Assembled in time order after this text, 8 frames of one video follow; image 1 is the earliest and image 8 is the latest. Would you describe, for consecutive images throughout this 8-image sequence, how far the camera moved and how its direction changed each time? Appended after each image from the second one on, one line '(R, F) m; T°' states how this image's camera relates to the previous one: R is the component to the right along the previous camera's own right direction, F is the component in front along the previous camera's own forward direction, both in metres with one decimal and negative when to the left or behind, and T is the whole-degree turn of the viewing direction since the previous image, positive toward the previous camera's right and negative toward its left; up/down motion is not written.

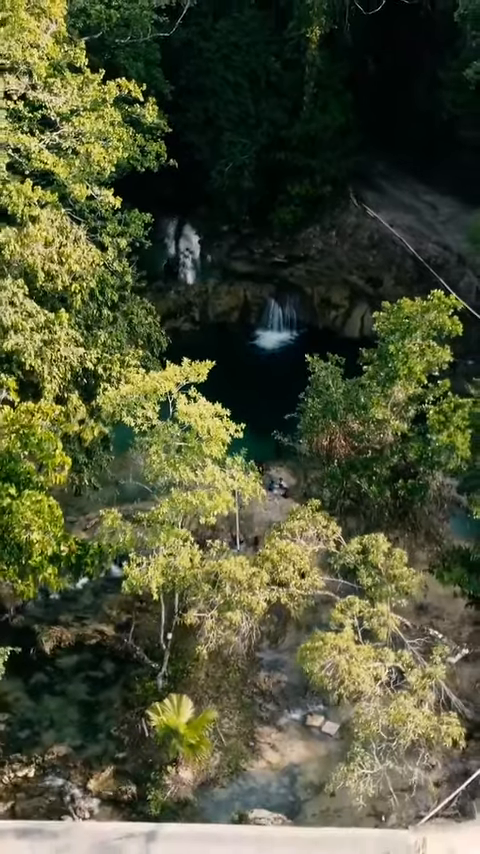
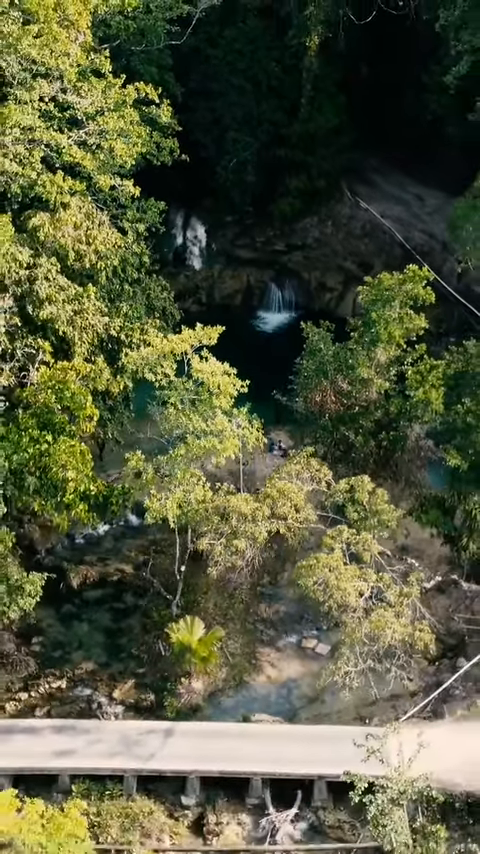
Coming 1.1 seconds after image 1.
(-0.1, -1.8) m; 0°
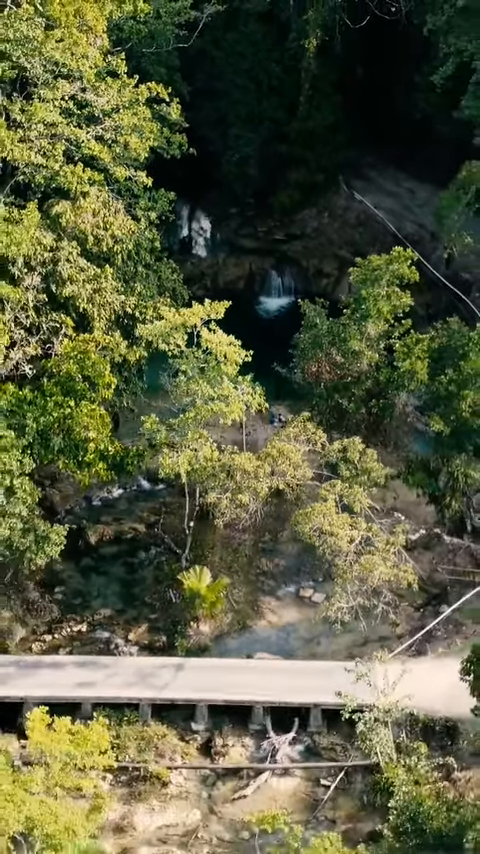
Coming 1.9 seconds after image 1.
(-0.1, -1.4) m; 0°
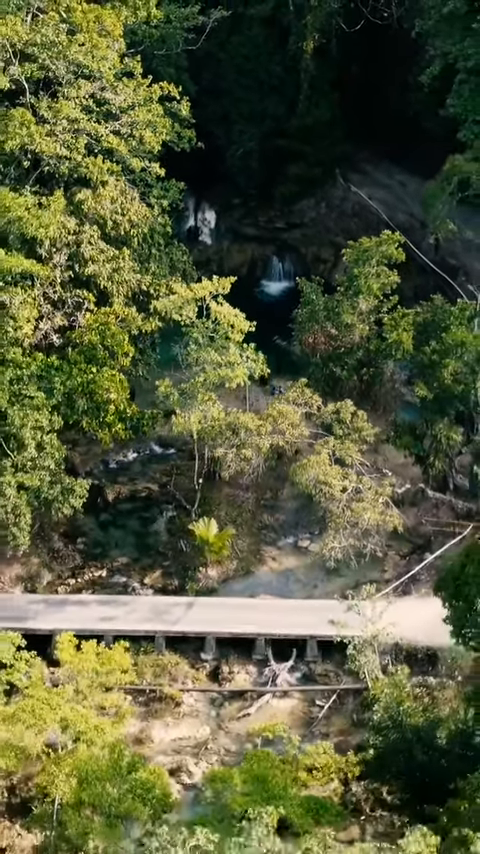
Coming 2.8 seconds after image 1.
(-0.1, -1.7) m; 0°
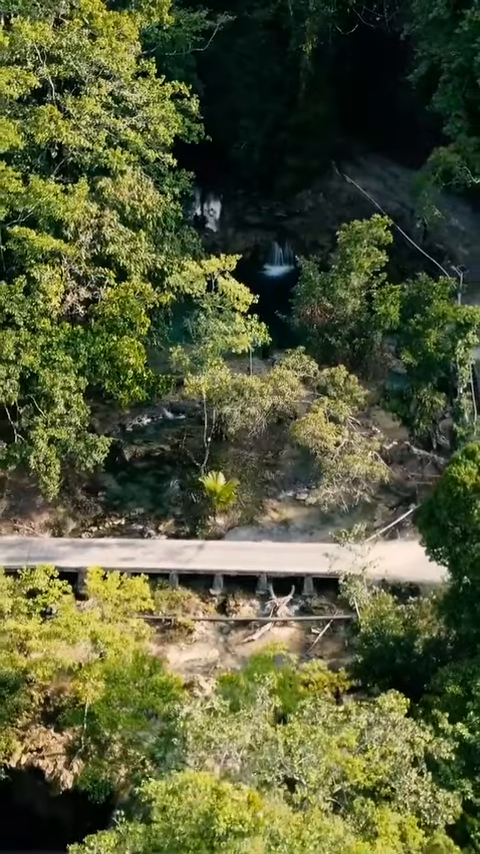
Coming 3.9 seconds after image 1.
(-0.1, -2.0) m; 0°
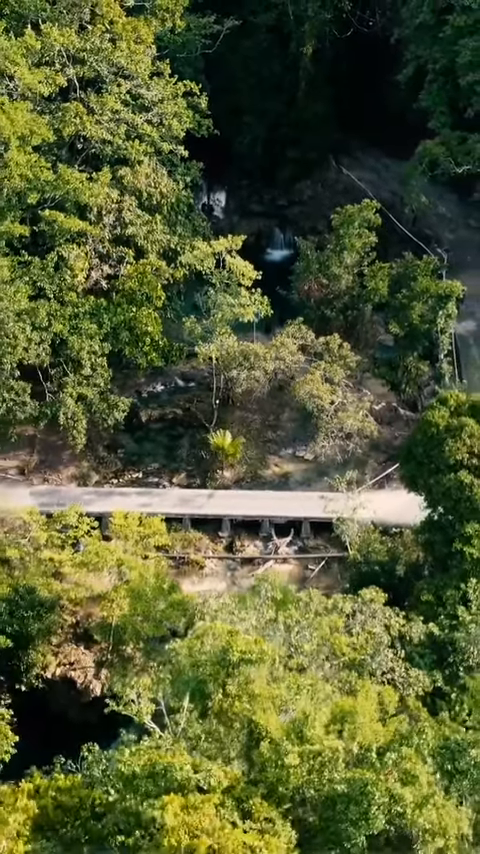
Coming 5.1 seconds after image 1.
(-0.1, -2.2) m; 0°
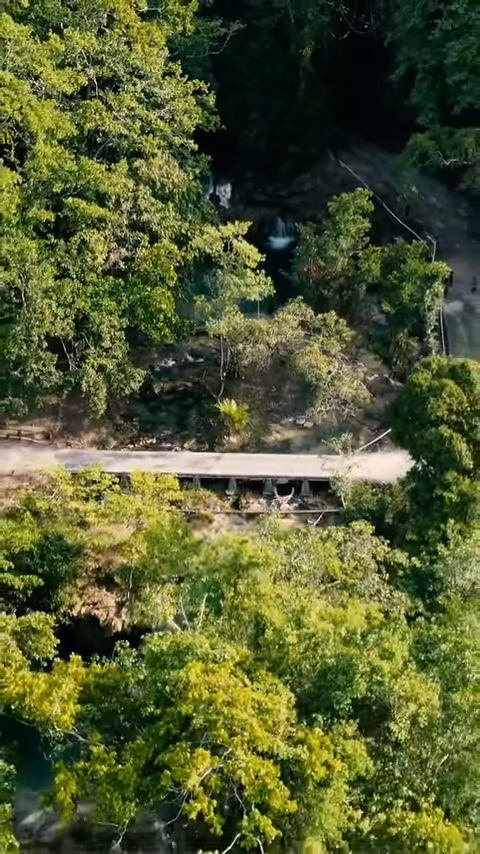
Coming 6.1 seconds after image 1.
(-0.1, -2.0) m; 0°
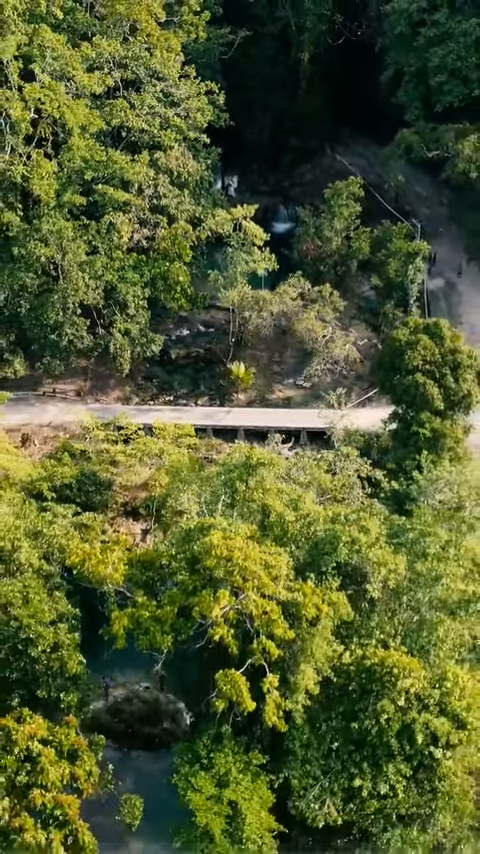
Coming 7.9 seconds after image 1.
(-0.2, -3.3) m; 0°
